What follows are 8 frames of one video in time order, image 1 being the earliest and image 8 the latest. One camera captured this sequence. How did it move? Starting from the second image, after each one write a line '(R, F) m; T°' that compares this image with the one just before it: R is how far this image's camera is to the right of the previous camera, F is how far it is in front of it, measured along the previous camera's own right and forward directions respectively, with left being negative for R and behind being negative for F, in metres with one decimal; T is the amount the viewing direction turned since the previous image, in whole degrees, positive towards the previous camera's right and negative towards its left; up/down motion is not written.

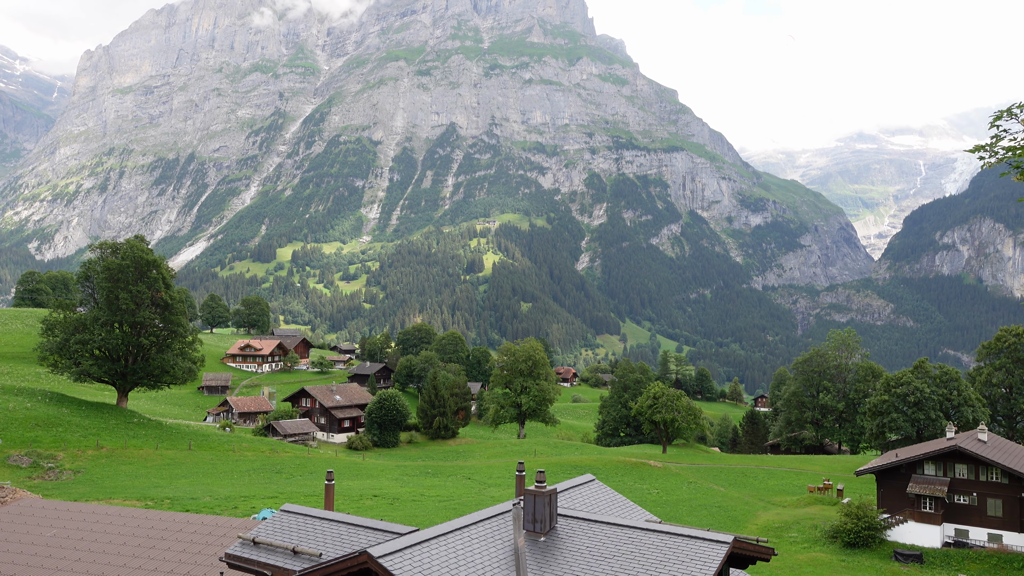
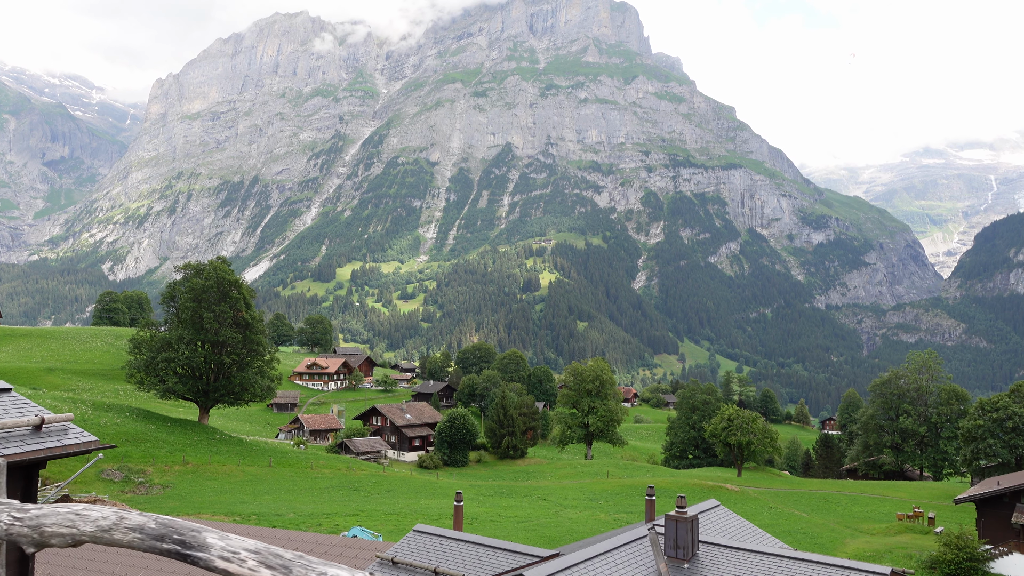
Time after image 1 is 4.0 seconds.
(-5.4, +0.1) m; -3°
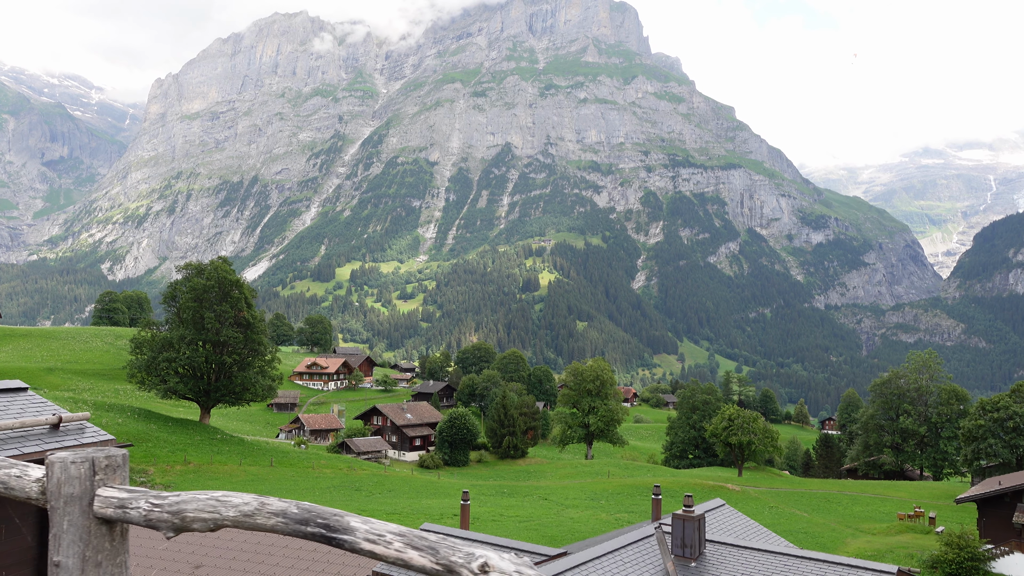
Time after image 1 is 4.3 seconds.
(-0.4, 0.0) m; 0°
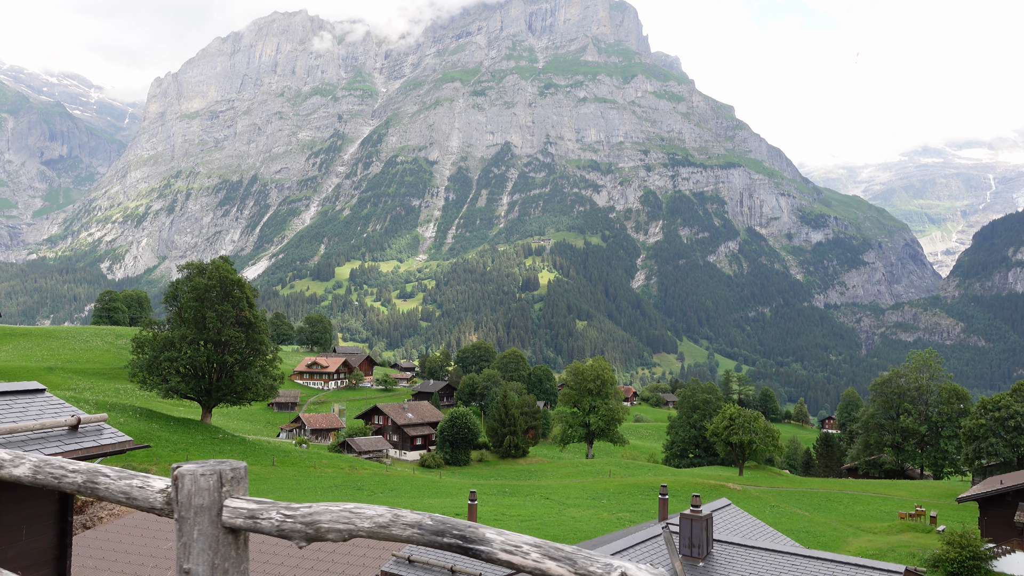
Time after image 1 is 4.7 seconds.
(-0.4, 0.0) m; 0°
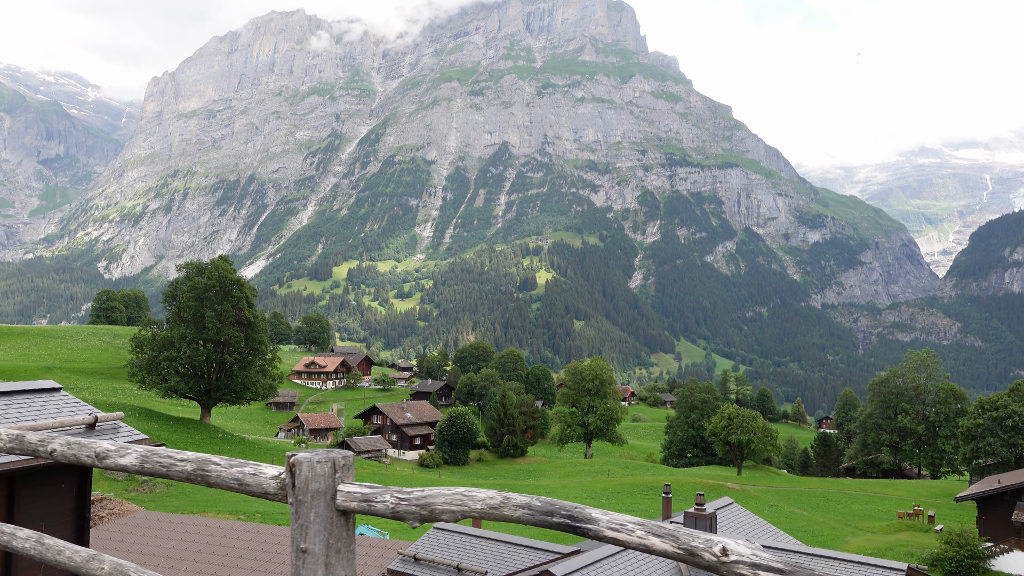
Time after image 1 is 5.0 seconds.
(-0.3, -0.1) m; 0°
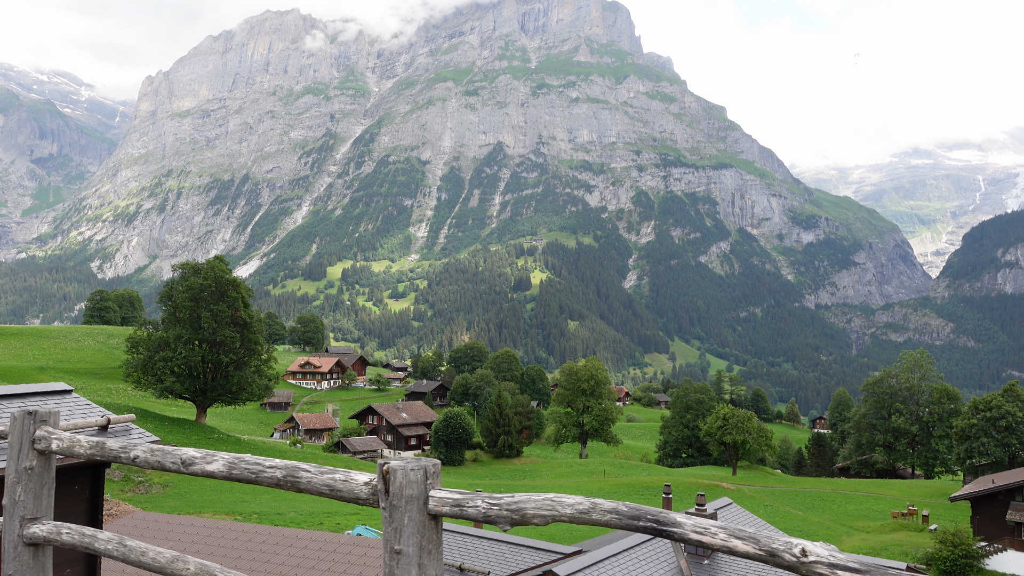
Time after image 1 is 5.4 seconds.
(-0.4, -0.1) m; +1°
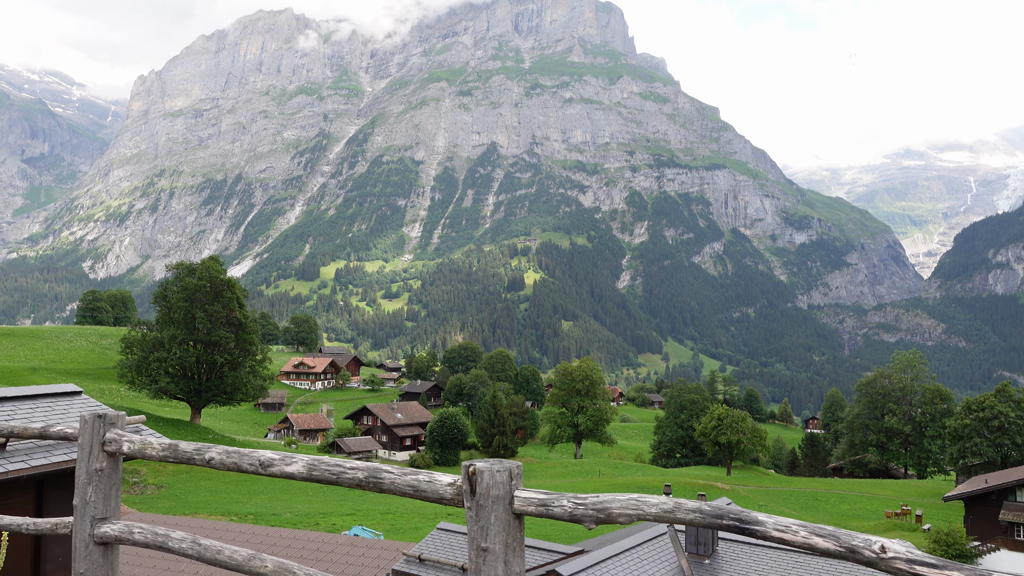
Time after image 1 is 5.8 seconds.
(-0.4, -0.1) m; +1°
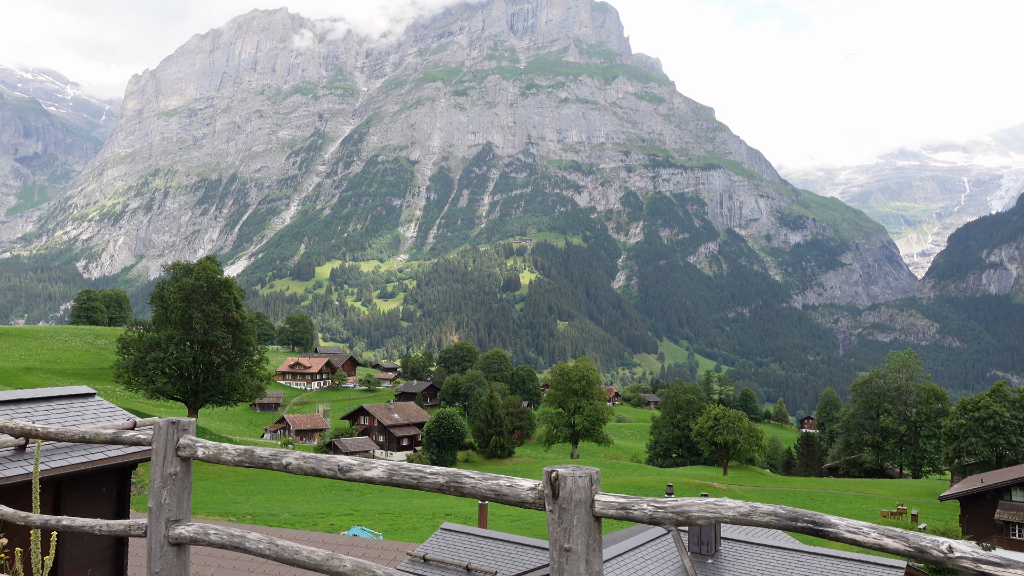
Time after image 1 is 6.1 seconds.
(-0.4, -0.1) m; 0°
